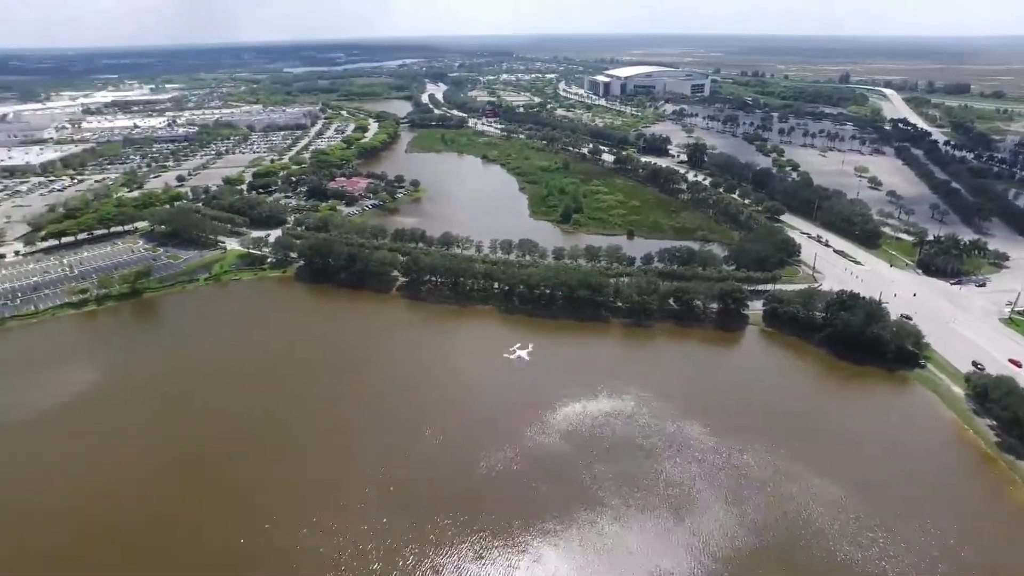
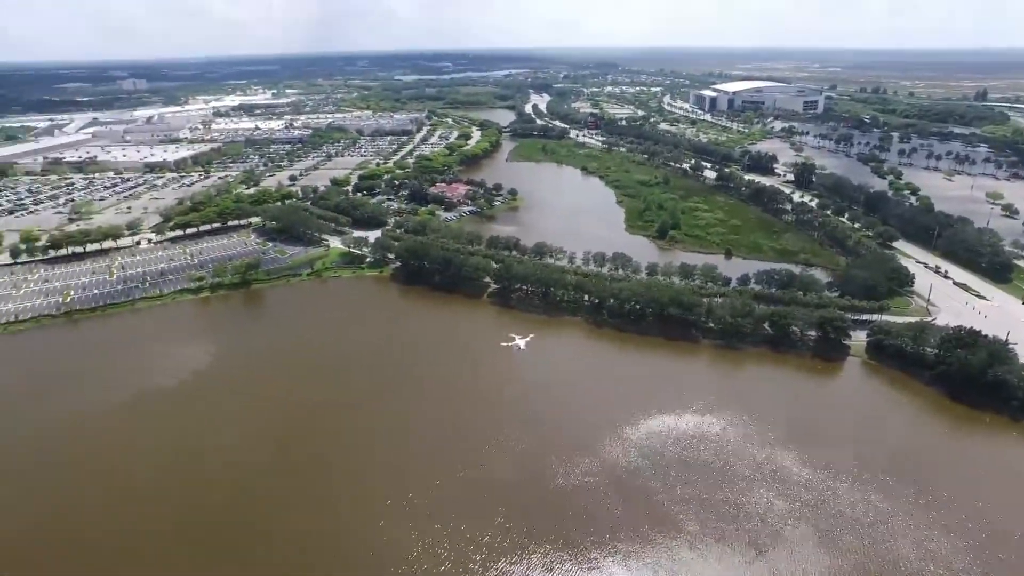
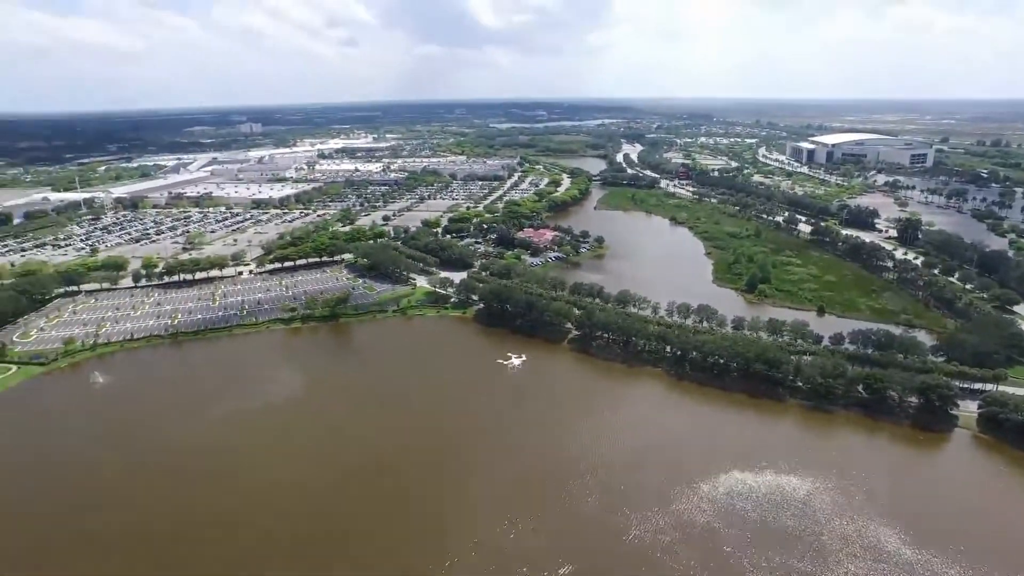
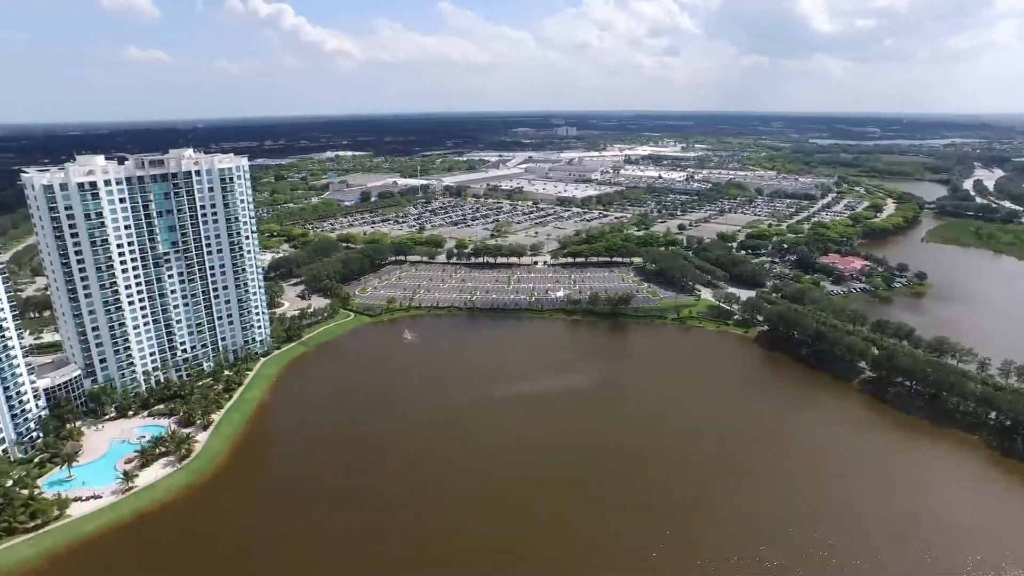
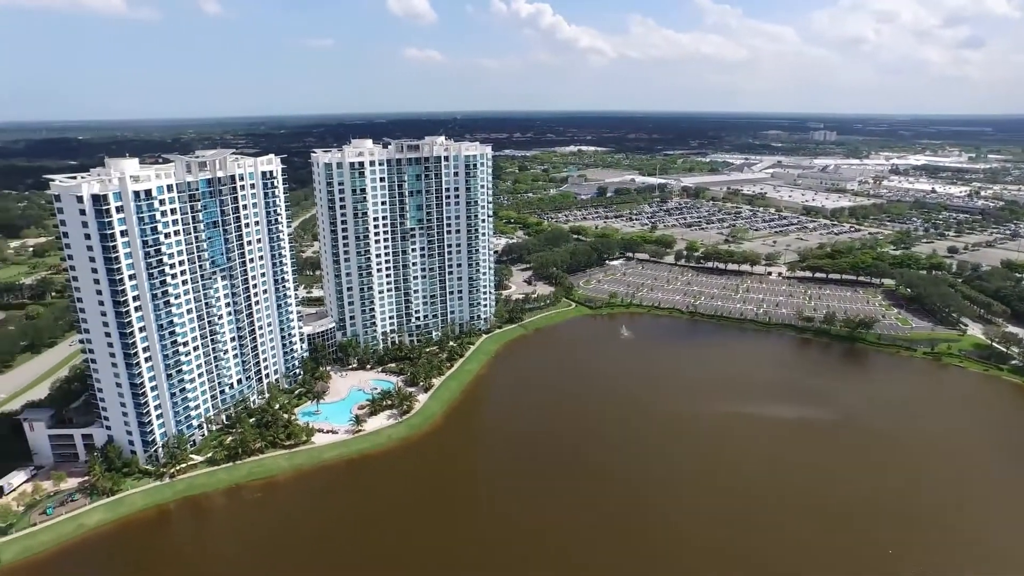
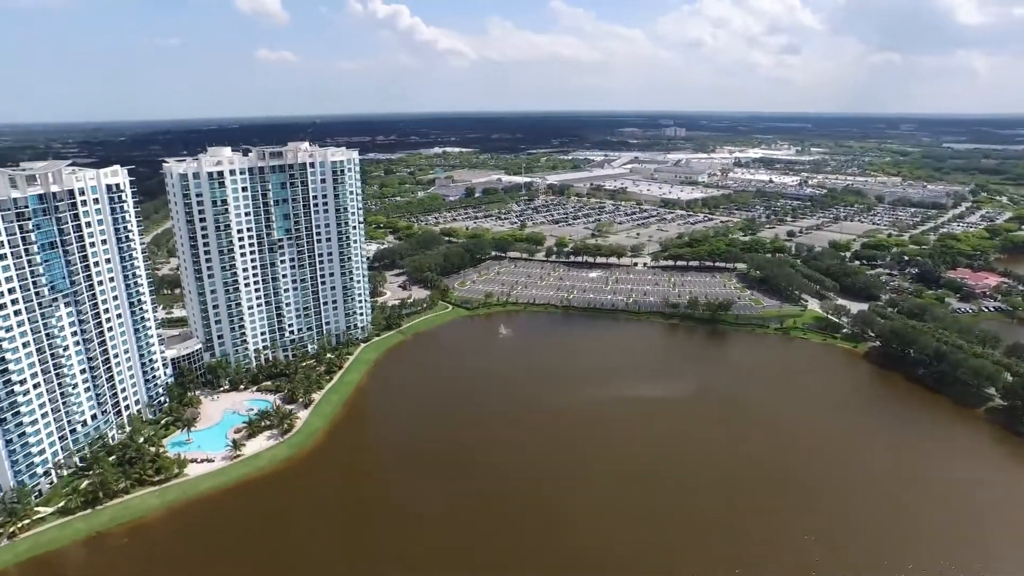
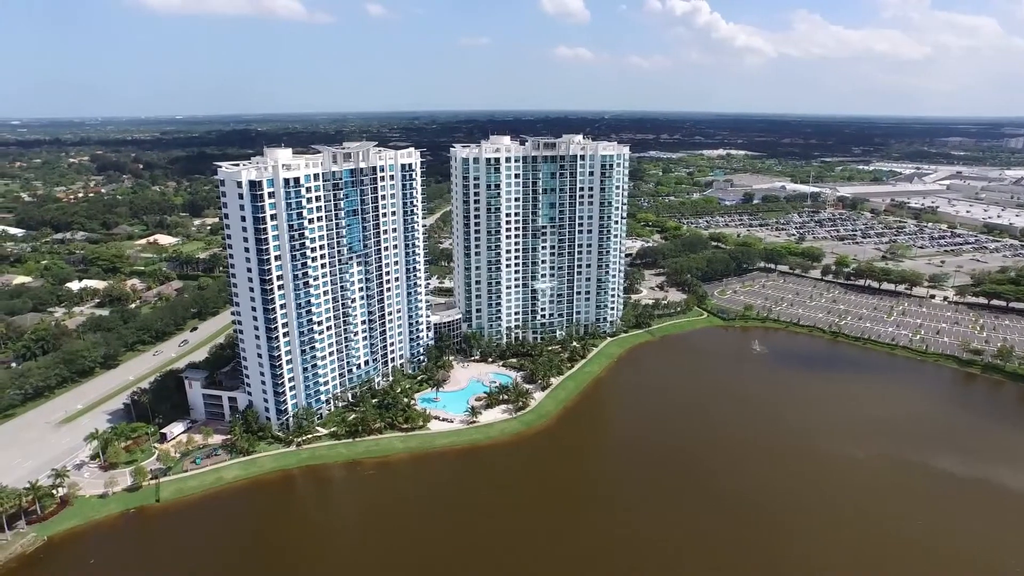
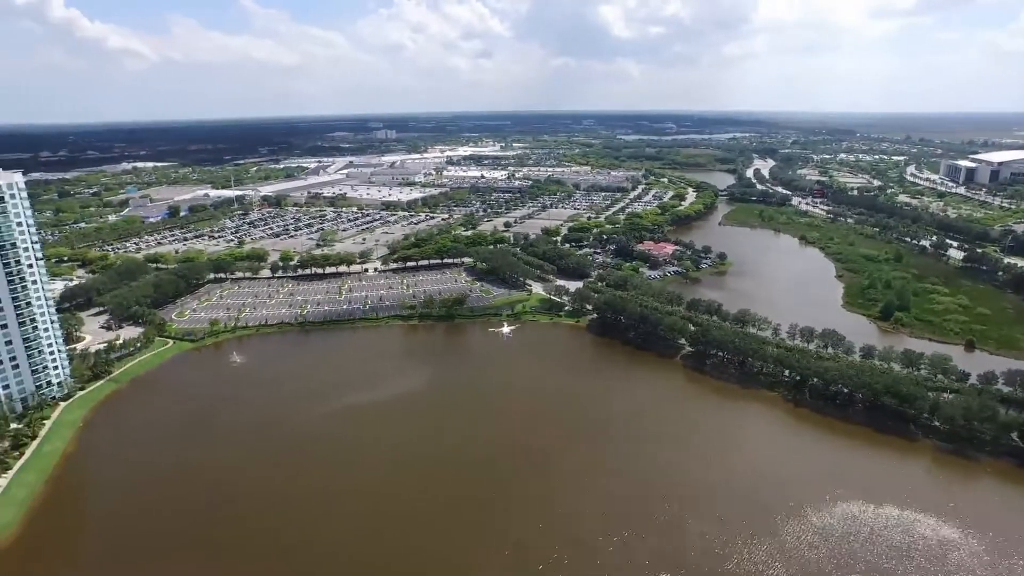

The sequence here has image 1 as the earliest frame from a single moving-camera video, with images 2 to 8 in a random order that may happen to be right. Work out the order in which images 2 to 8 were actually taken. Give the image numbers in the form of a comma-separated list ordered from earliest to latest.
2, 3, 8, 4, 6, 5, 7
